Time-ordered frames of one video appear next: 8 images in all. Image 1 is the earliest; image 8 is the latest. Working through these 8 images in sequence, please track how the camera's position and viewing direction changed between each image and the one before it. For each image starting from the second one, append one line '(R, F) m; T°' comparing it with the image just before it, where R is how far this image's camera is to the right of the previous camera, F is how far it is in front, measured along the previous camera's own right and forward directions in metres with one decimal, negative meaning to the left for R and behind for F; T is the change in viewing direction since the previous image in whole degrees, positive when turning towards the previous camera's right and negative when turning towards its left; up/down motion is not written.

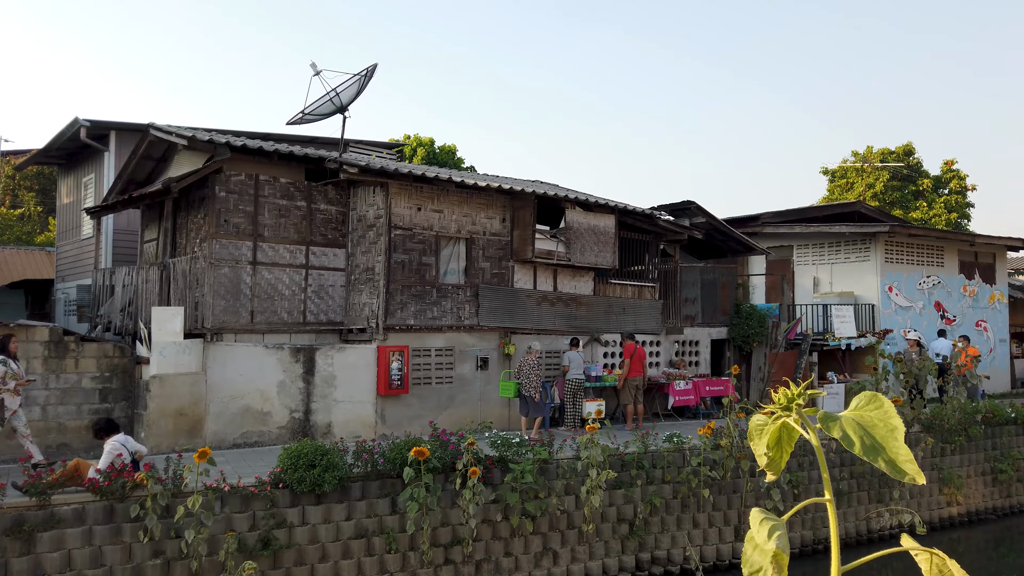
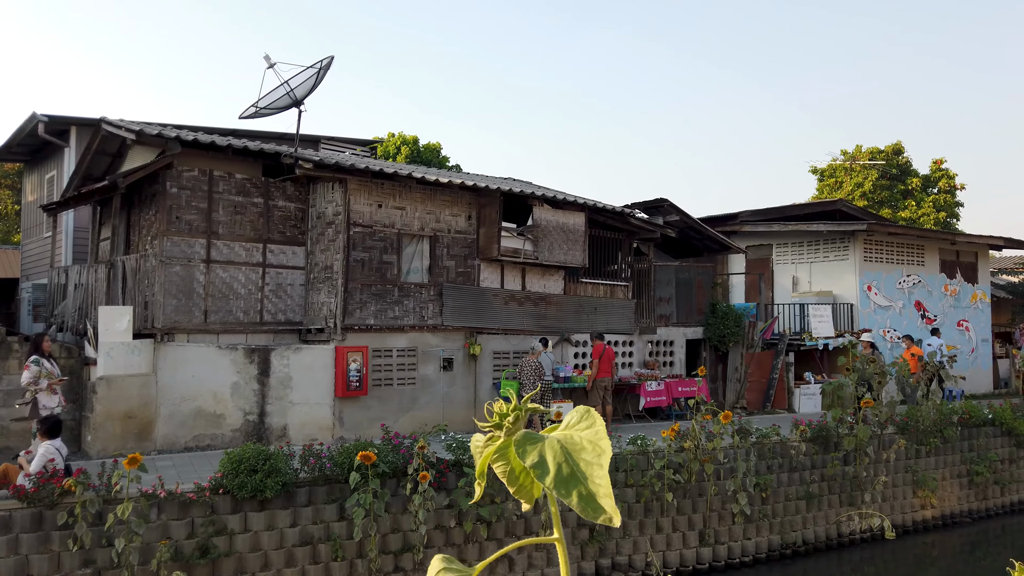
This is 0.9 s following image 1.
(+0.5, +0.3) m; 0°
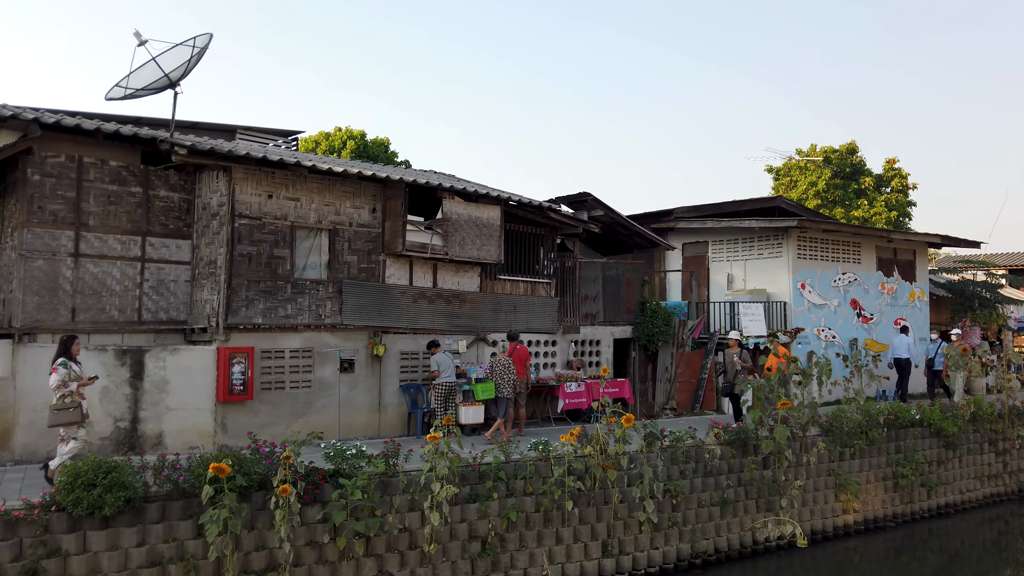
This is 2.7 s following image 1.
(+1.1, +0.6) m; +2°
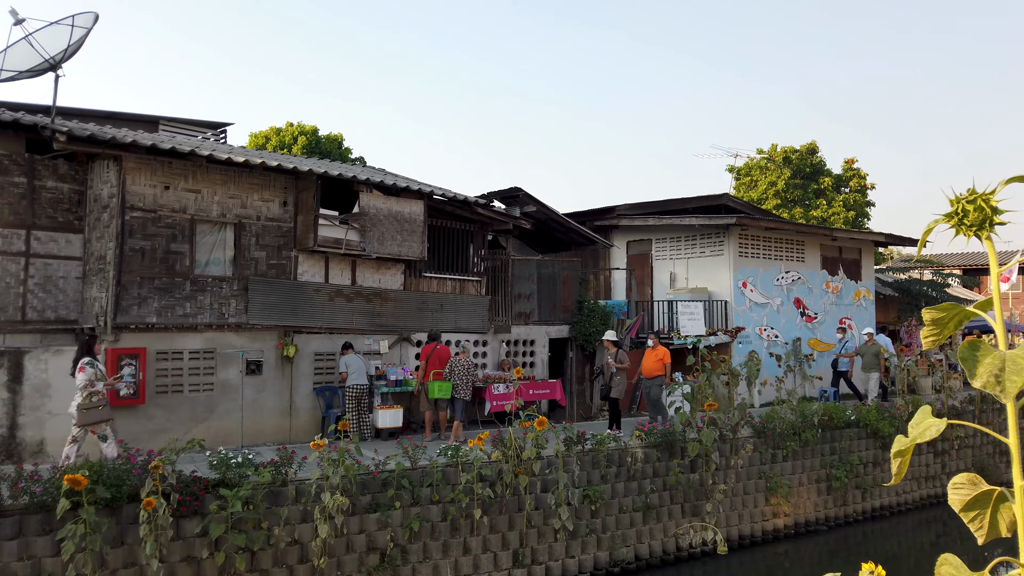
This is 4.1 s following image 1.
(+0.9, +0.5) m; +2°
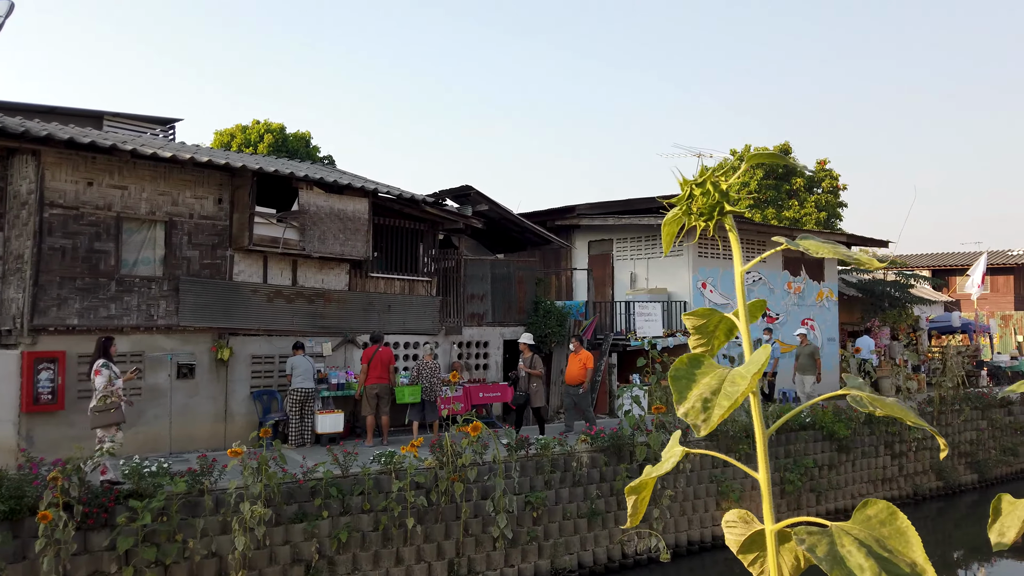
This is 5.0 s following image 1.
(+0.6, +0.3) m; +1°
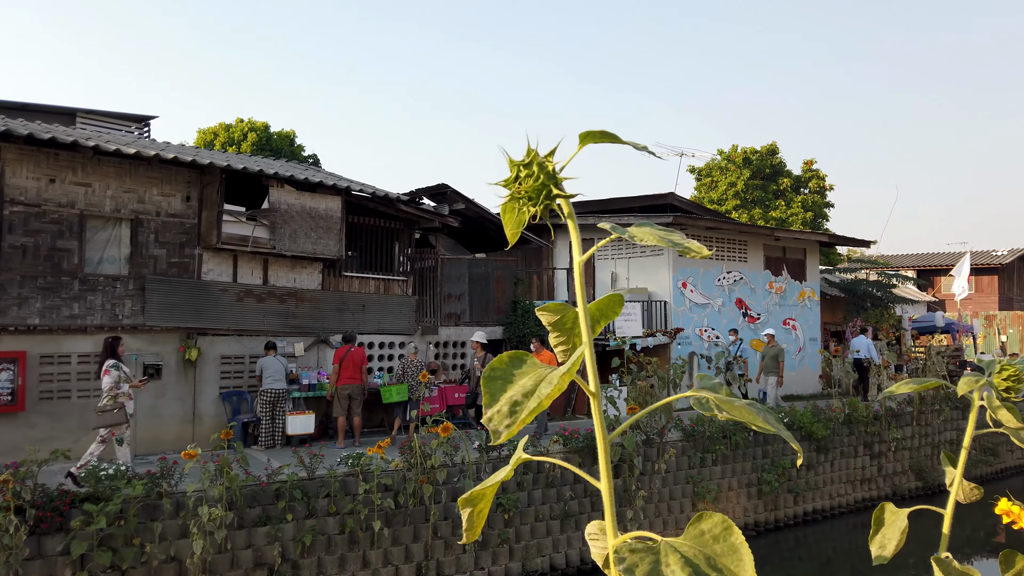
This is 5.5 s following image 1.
(+0.3, +0.1) m; +1°
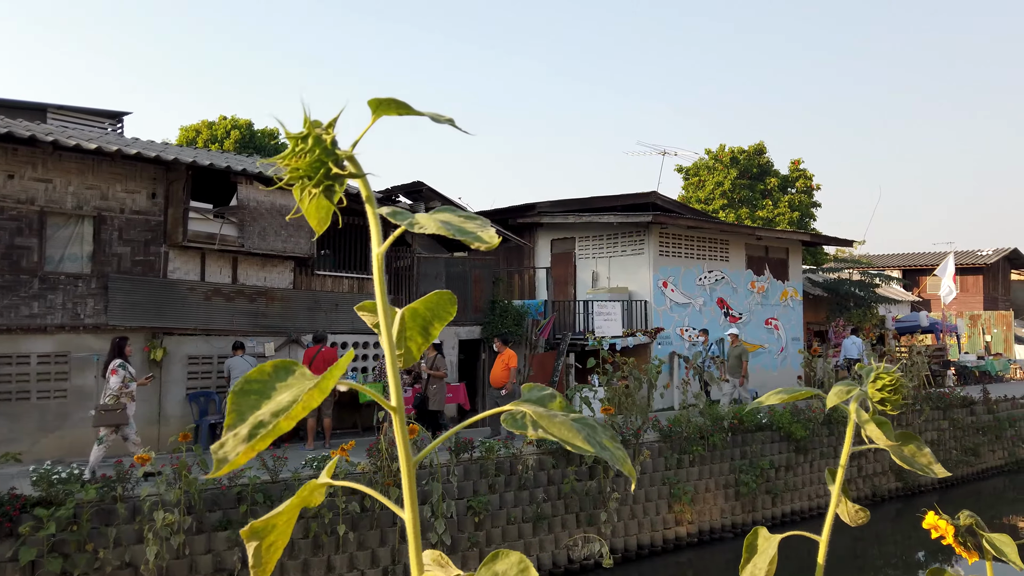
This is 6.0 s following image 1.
(+0.3, +0.2) m; +1°
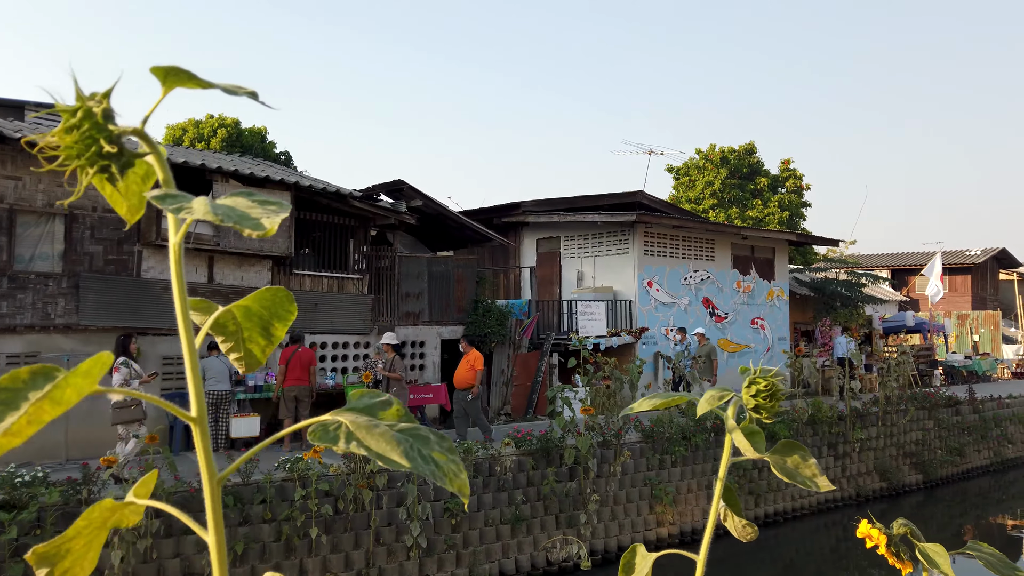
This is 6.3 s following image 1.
(+0.2, +0.1) m; 0°
